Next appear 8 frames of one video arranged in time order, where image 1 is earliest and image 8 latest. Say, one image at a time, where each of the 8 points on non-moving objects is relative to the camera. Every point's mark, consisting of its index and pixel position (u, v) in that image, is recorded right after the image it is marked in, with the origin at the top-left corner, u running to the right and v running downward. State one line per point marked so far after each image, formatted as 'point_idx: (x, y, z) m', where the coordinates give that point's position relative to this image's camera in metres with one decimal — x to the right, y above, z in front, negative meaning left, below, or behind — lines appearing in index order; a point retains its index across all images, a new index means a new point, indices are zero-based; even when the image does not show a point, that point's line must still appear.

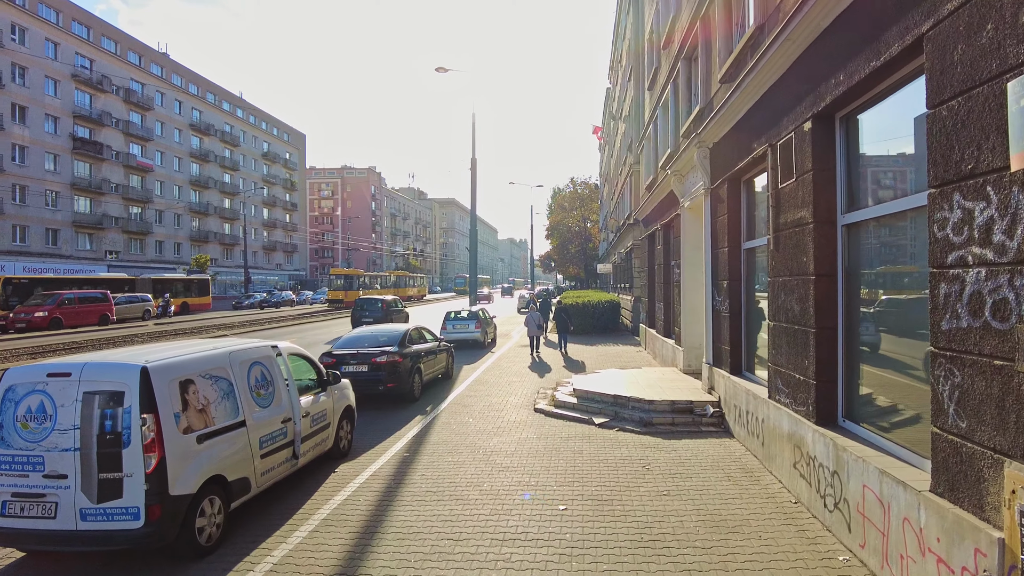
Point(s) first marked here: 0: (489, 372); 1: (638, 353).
0: (-0.4, -1.8, +13.2) m
1: (+3.2, -1.6, +15.9) m
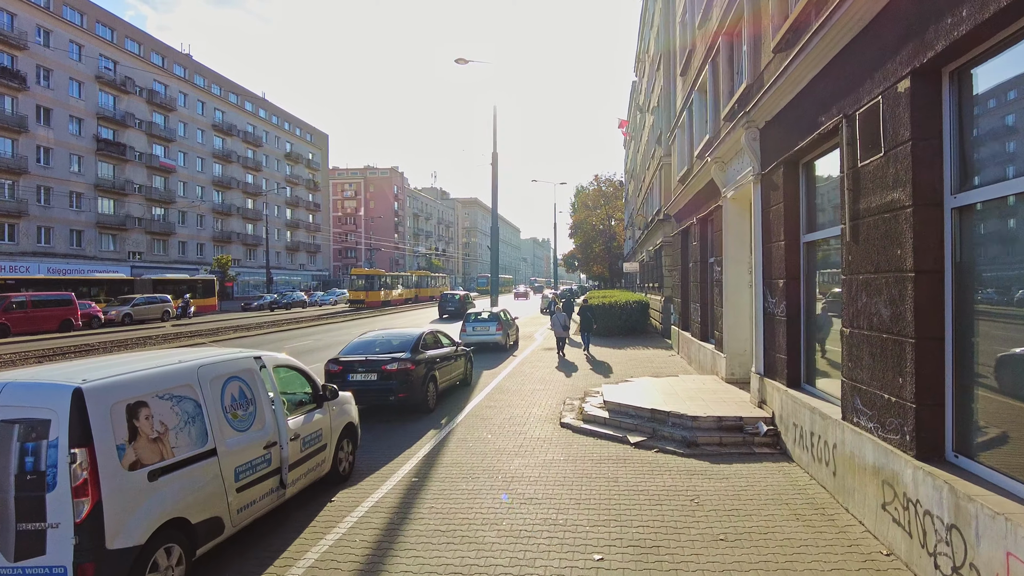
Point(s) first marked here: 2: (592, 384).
0: (0.0, -1.8, +12.3) m
1: (+3.7, -1.6, +14.8) m
2: (+1.4, -1.7, +11.2) m
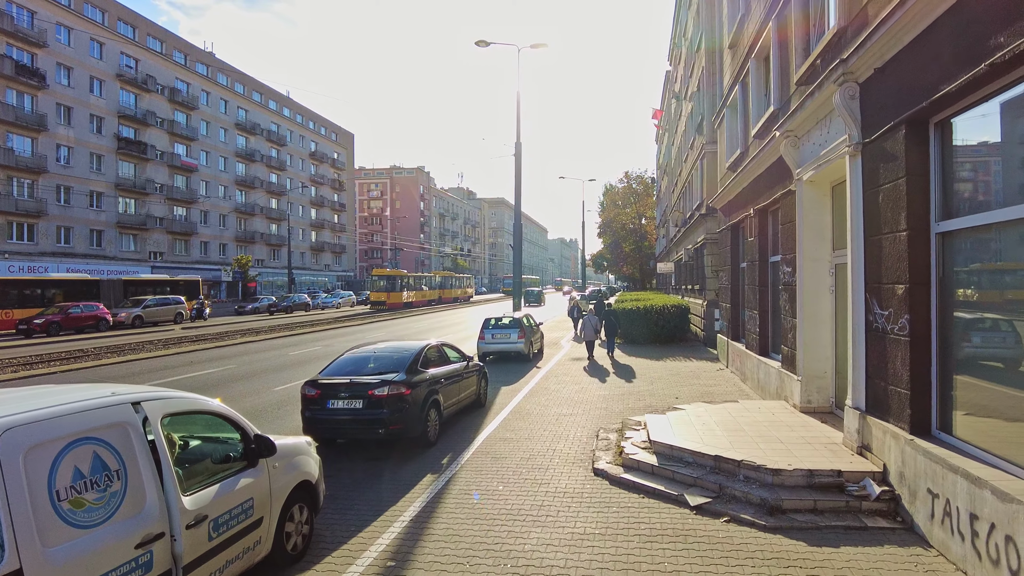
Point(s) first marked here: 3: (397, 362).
0: (+0.4, -1.8, +10.5) m
1: (+4.2, -1.7, +12.8) m
2: (+1.7, -1.8, +9.4) m
3: (-1.4, -0.9, +7.9) m
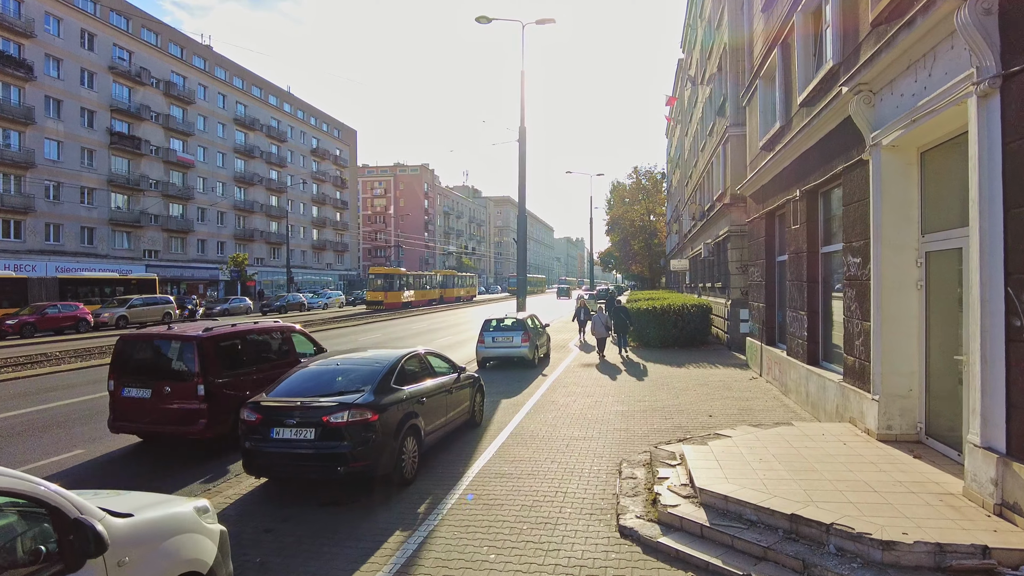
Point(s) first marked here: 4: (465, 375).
0: (+0.4, -1.8, +8.8) m
1: (+4.2, -1.6, +11.2) m
2: (+1.7, -1.7, +7.7) m
3: (-1.4, -0.9, +6.3) m
4: (-0.6, -1.1, +8.0) m
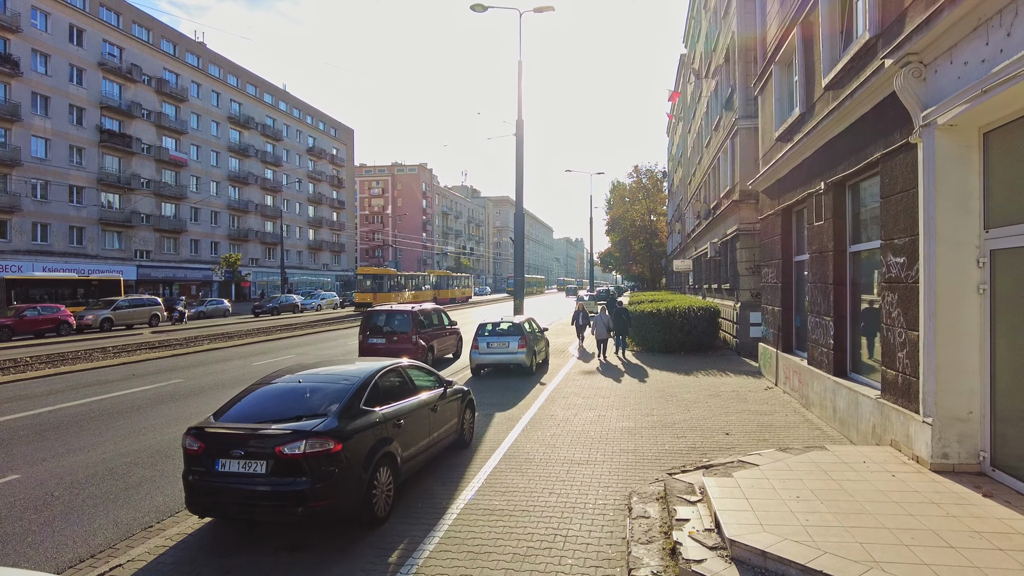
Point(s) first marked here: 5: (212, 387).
0: (+0.3, -1.8, +7.9) m
1: (+4.1, -1.7, +10.3) m
2: (+1.7, -1.8, +6.8) m
3: (-1.5, -0.9, +5.4) m
4: (-0.7, -1.1, +7.1) m
5: (-5.8, -1.9, +12.3) m
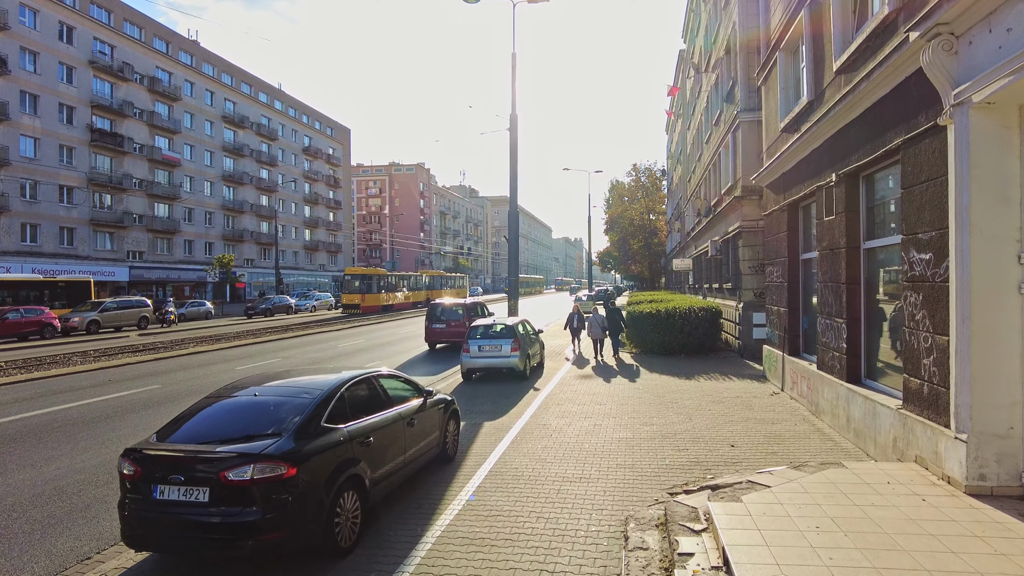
0: (+0.2, -1.8, +7.4) m
1: (+4.0, -1.7, +9.7) m
2: (+1.5, -1.8, +6.3) m
3: (-1.7, -0.9, +4.8) m
4: (-0.8, -1.1, +6.5) m
5: (-5.9, -1.9, +11.7) m
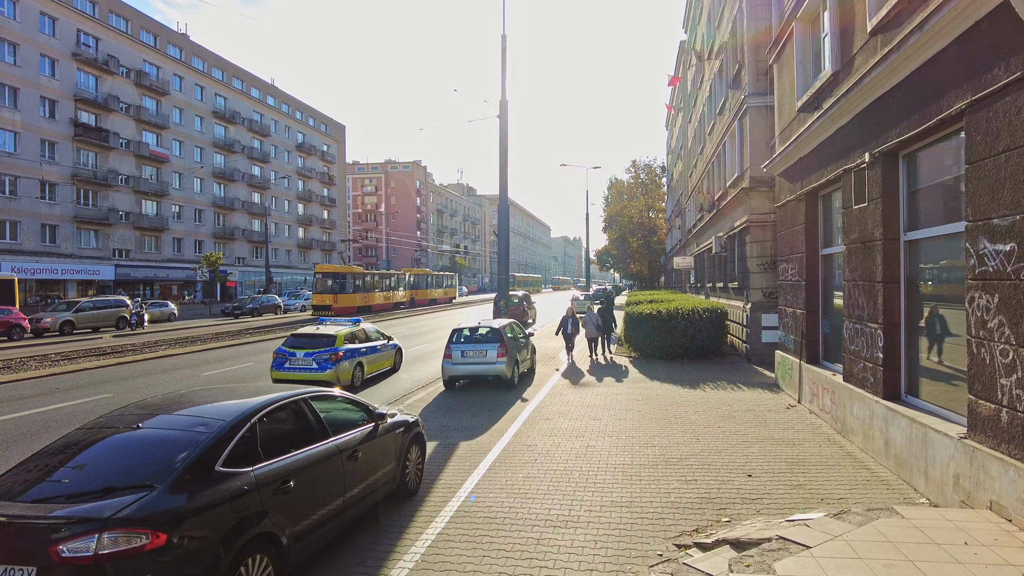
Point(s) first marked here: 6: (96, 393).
0: (-0.1, -1.8, +6.2) m
1: (+3.8, -1.7, +8.6) m
2: (+1.3, -1.8, +5.1) m
3: (-1.9, -0.9, +3.7) m
4: (-1.0, -1.1, +5.3) m
5: (-6.1, -1.9, +10.6) m
6: (-7.6, -1.9, +11.6) m
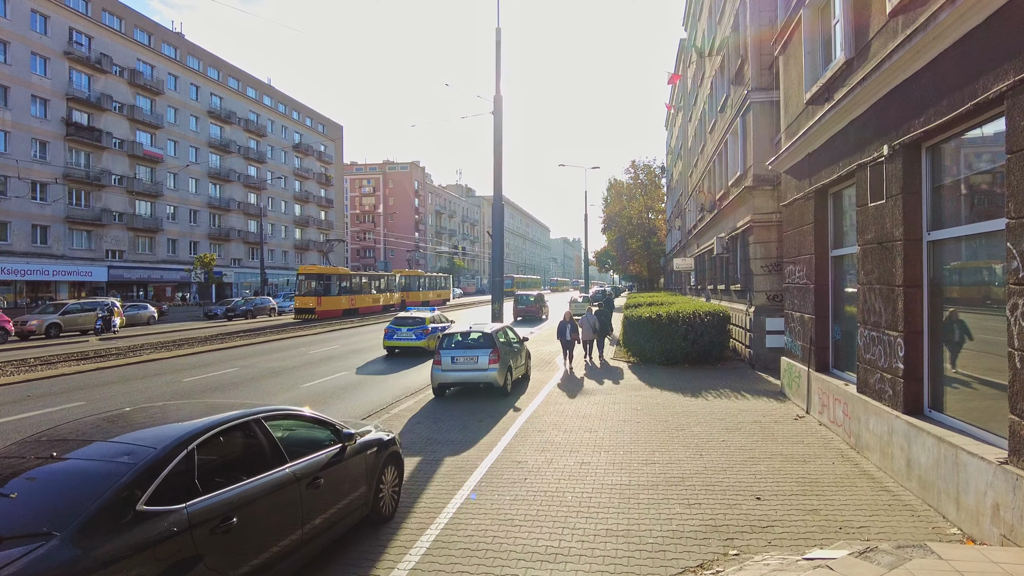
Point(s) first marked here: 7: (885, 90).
0: (-0.2, -1.9, +5.7) m
1: (+3.6, -1.7, +8.0) m
2: (+1.2, -1.8, +4.6) m
3: (-2.0, -0.9, +3.1) m
4: (-1.2, -1.2, +4.8) m
5: (-6.3, -2.0, +10.0) m
6: (-7.7, -2.0, +11.1) m
7: (+3.6, +1.9, +6.3) m
